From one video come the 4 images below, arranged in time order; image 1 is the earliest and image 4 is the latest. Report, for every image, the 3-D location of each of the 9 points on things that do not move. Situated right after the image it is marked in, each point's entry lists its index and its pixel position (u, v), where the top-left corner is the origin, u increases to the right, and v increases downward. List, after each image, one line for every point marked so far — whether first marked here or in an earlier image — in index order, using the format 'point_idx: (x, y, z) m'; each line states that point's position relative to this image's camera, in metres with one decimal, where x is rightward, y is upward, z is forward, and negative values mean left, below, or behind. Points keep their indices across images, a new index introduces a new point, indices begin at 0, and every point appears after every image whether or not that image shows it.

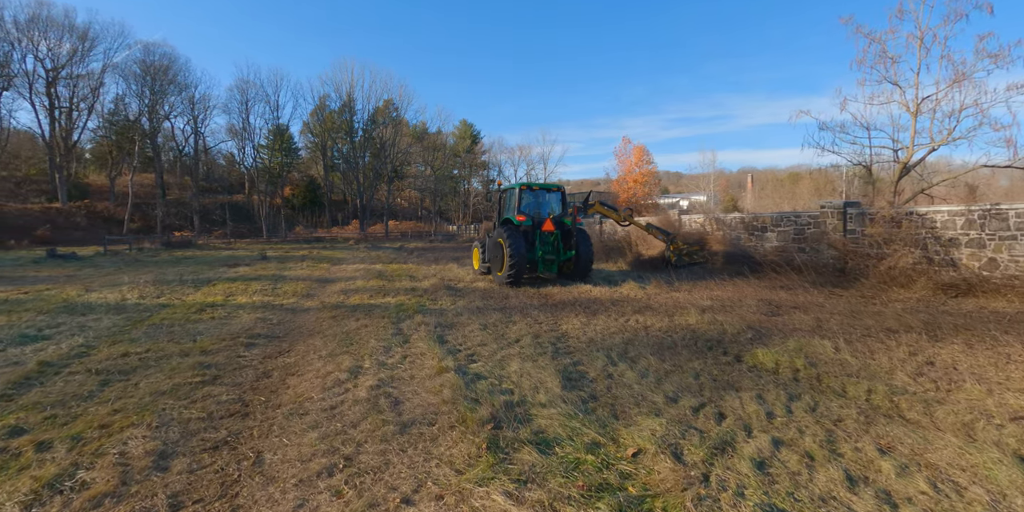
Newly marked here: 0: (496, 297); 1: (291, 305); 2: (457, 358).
0: (-0.3, -0.7, +8.5) m
1: (-3.8, -0.8, +8.0) m
2: (-0.5, -1.0, +4.6) m
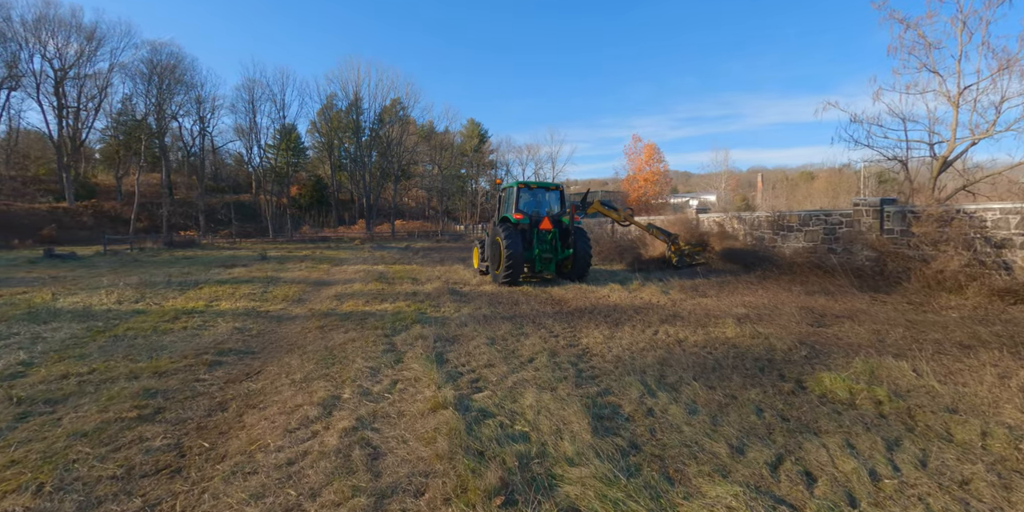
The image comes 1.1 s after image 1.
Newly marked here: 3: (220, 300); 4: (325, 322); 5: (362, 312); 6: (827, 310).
0: (-0.1, -0.8, +7.7) m
1: (-3.6, -0.9, +7.2) m
2: (-0.4, -1.0, +3.7) m
3: (-5.2, -0.8, +8.3) m
4: (-2.5, -0.9, +6.2) m
5: (-2.2, -0.8, +6.8) m
6: (+5.2, -0.9, +7.7) m
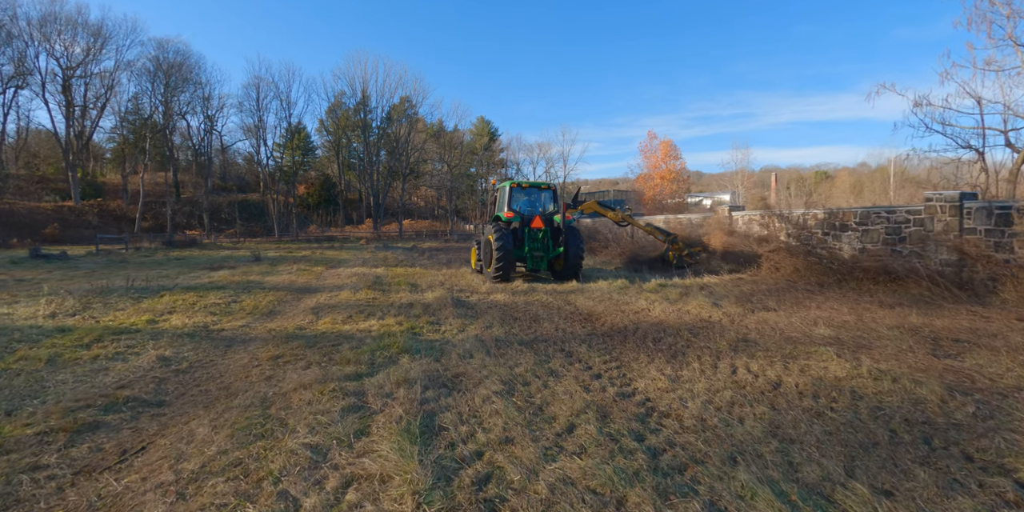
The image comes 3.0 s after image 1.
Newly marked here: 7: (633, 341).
0: (+0.2, -0.8, +6.1) m
1: (-3.4, -0.9, +5.6) m
2: (-0.3, -1.1, +2.1) m
3: (-5.0, -0.8, +6.8) m
4: (-2.3, -0.9, +4.7) m
5: (-2.0, -0.9, +5.2) m
6: (+5.5, -1.0, +6.0) m
7: (+1.3, -0.9, +5.1) m
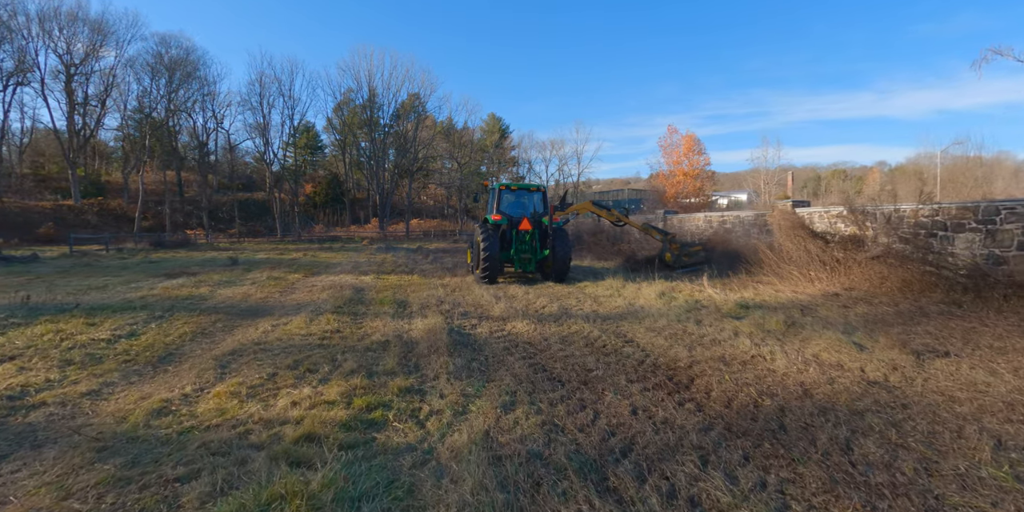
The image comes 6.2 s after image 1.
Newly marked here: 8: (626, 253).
0: (+0.4, -1.0, +3.5) m
1: (-3.1, -1.0, +3.2) m
2: (-0.1, -1.2, -0.4) m
3: (-4.7, -1.0, +4.3) m
4: (-2.1, -1.1, +2.2) m
5: (-1.7, -1.0, +2.7) m
6: (+5.7, -1.1, +3.3) m
7: (+1.6, -1.1, +2.5) m
8: (+3.8, +0.1, +15.4) m
